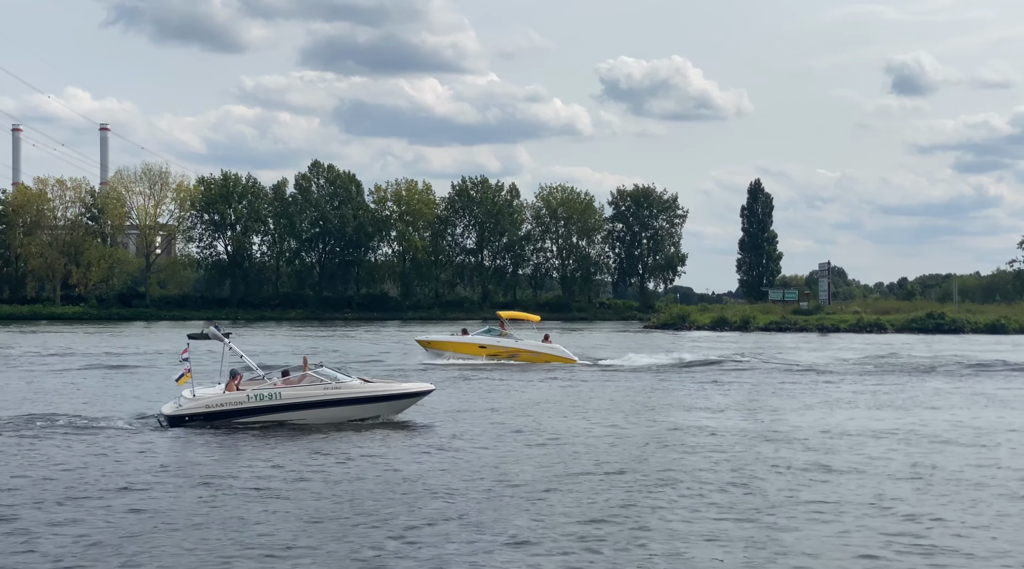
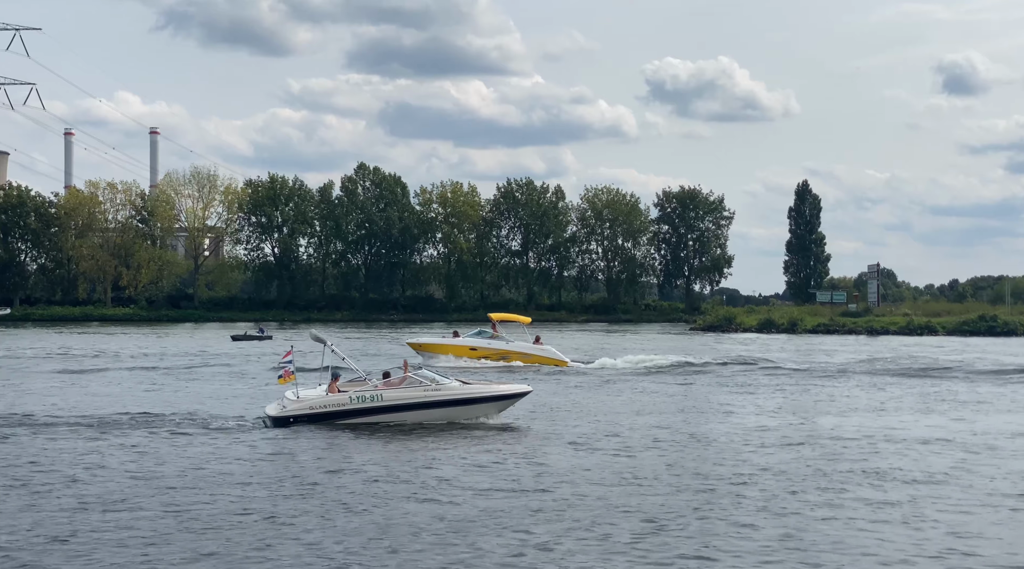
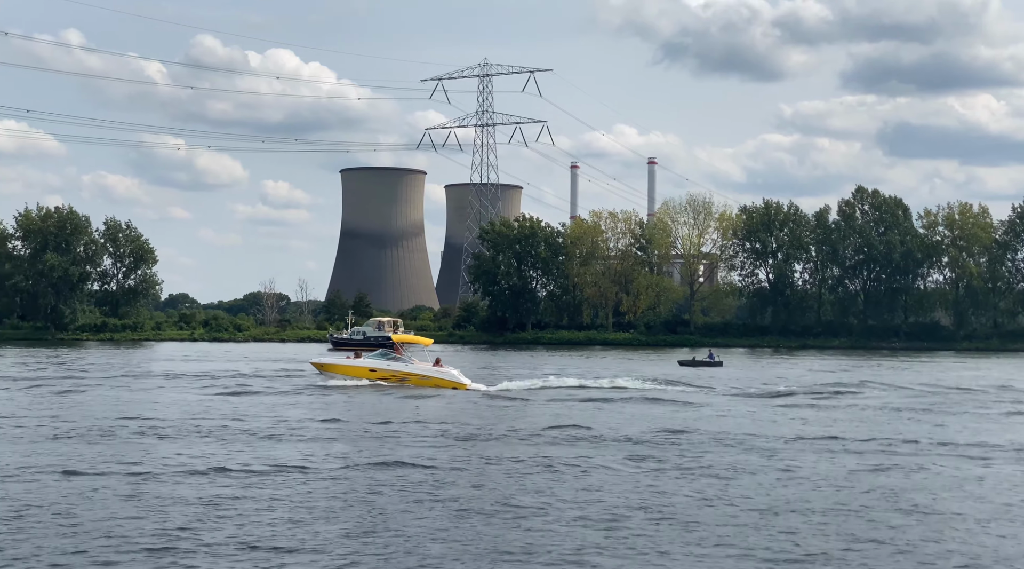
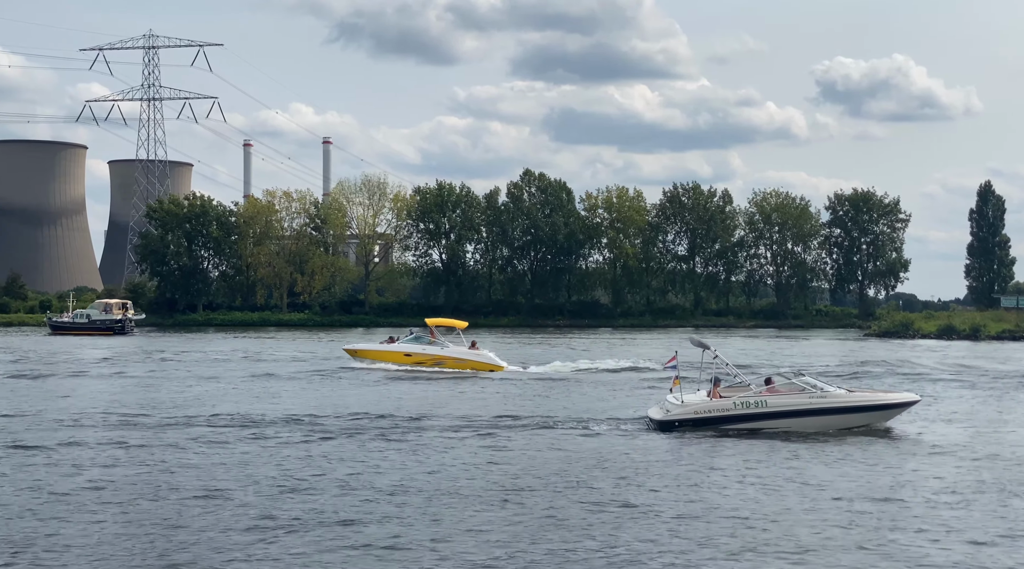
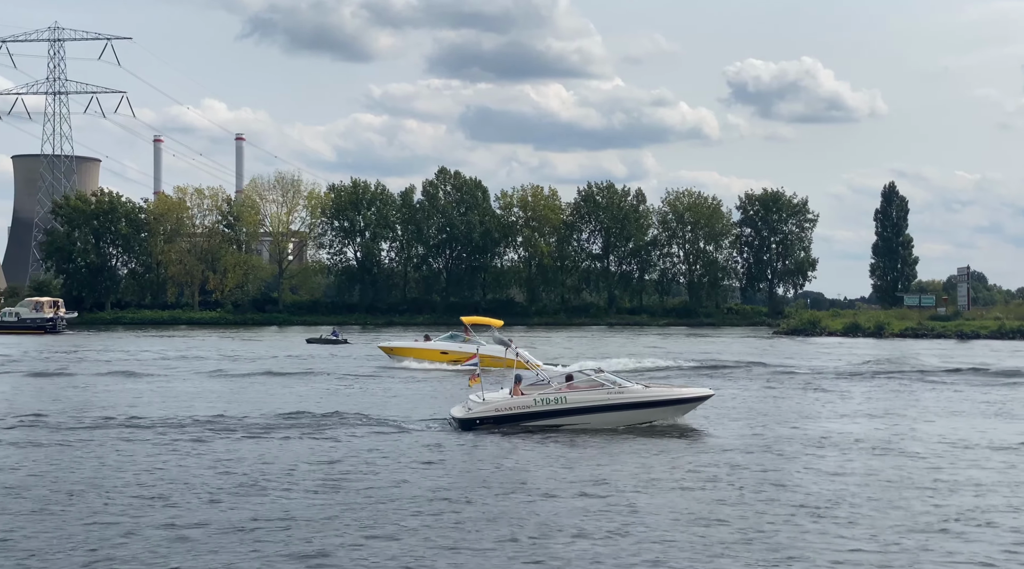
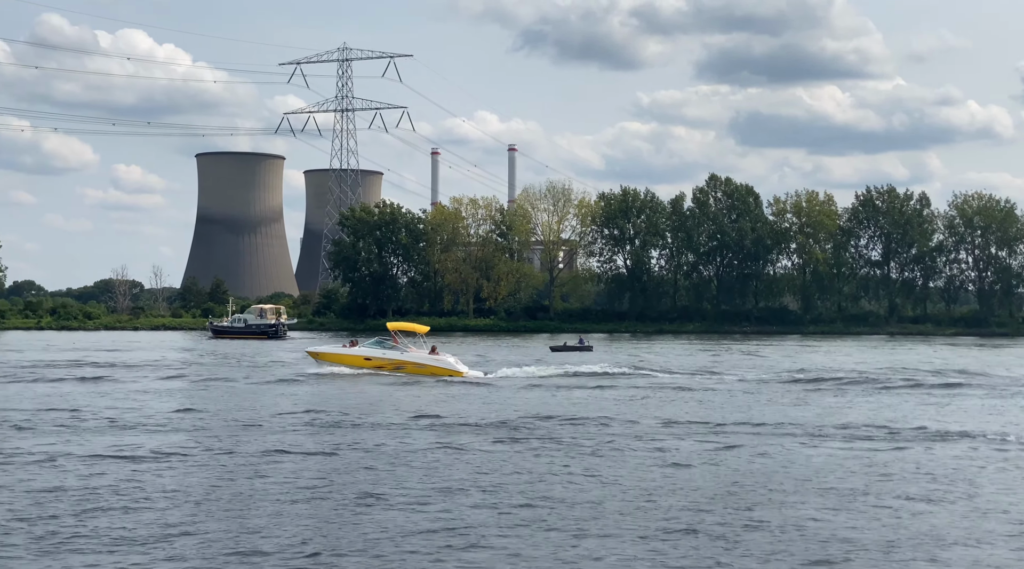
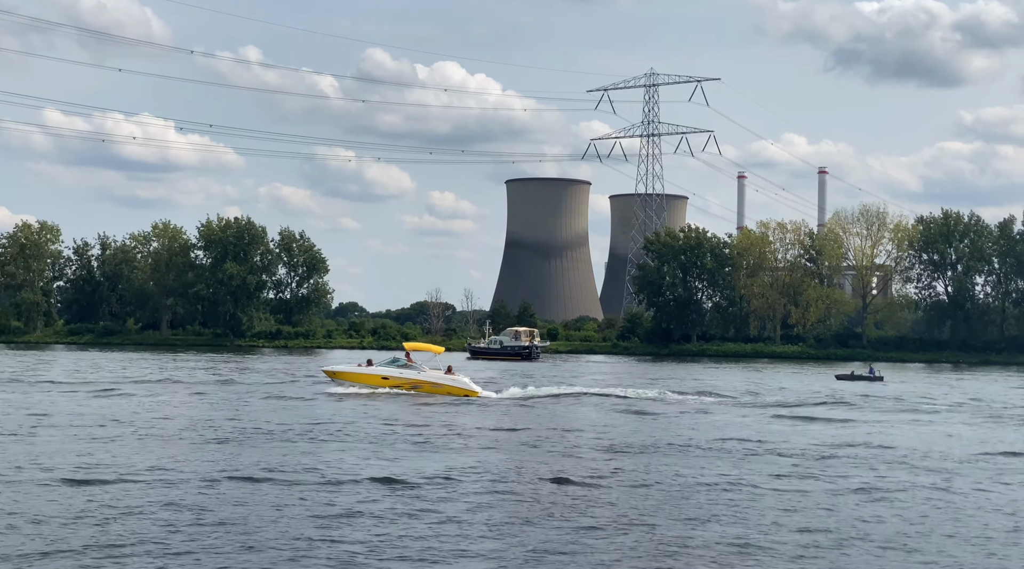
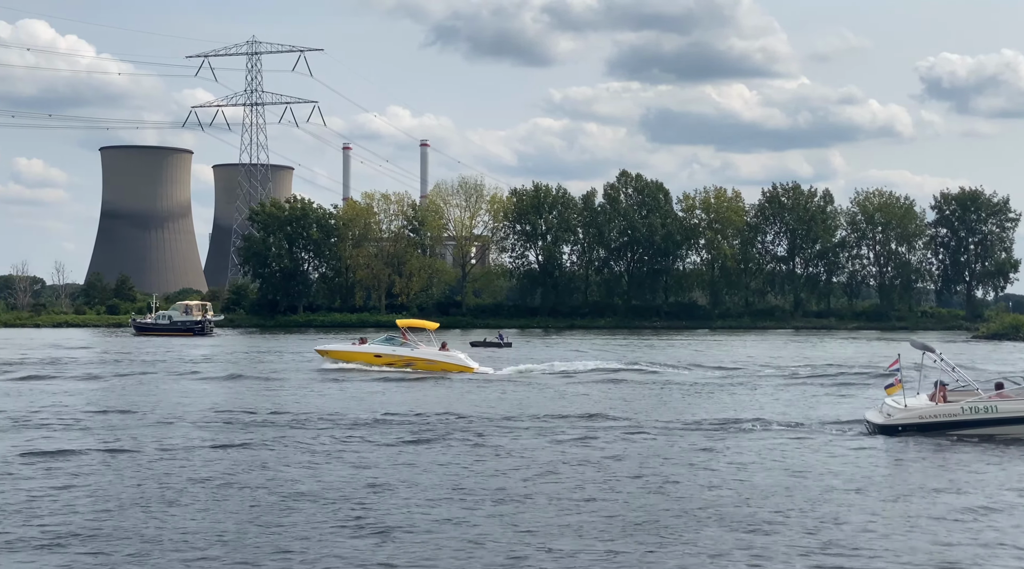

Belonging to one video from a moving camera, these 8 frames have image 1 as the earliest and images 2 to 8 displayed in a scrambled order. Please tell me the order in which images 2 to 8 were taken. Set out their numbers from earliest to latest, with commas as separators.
2, 5, 4, 8, 6, 3, 7
